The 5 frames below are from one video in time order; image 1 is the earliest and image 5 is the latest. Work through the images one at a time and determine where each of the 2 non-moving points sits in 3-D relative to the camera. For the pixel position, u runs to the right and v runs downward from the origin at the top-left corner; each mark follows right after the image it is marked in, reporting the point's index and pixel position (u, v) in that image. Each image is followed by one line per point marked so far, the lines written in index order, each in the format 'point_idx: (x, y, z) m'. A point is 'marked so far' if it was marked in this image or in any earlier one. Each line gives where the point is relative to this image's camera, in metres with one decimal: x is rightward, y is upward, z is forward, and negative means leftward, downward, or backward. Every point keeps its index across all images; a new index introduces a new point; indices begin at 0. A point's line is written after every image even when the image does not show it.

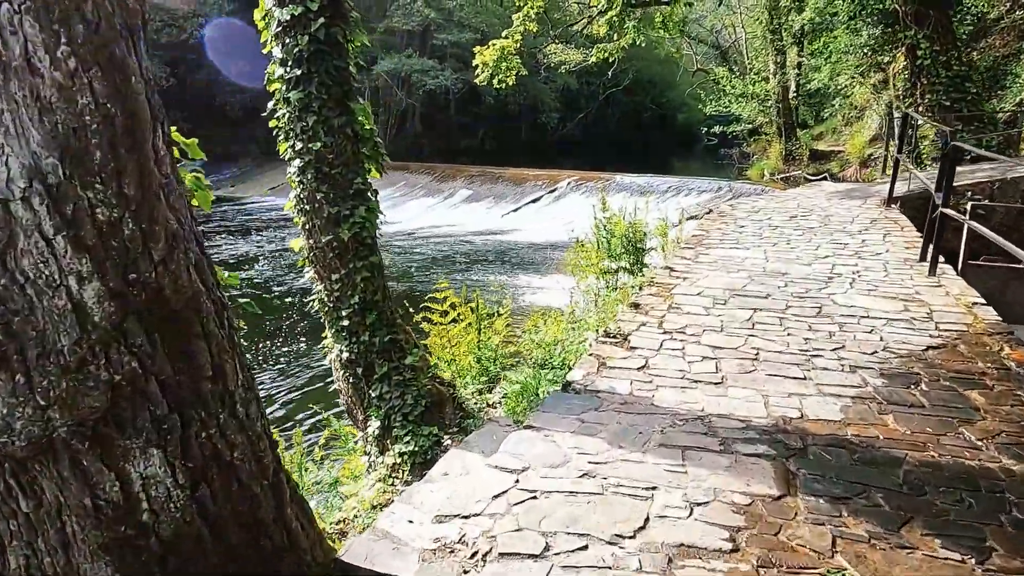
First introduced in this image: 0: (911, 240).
0: (+2.8, +0.3, +4.7) m
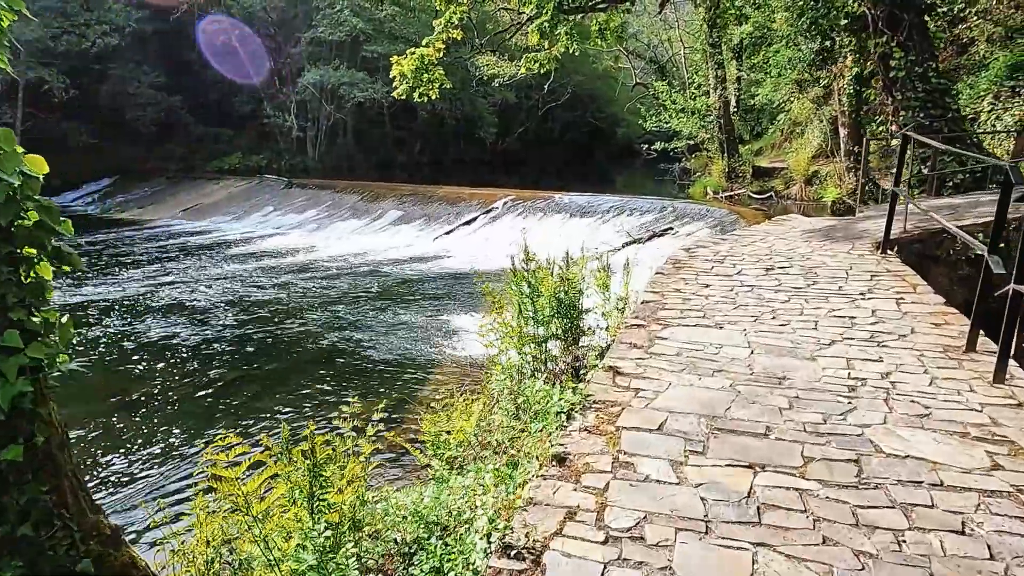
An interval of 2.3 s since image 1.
0: (+2.2, -0.1, +3.4) m
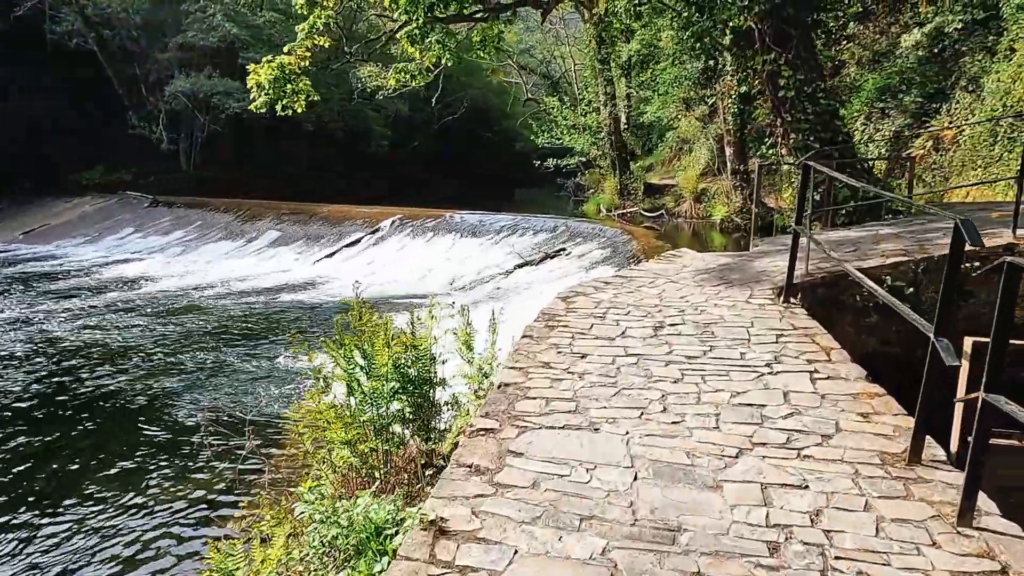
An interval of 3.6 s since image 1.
0: (+1.4, -0.4, +2.7) m
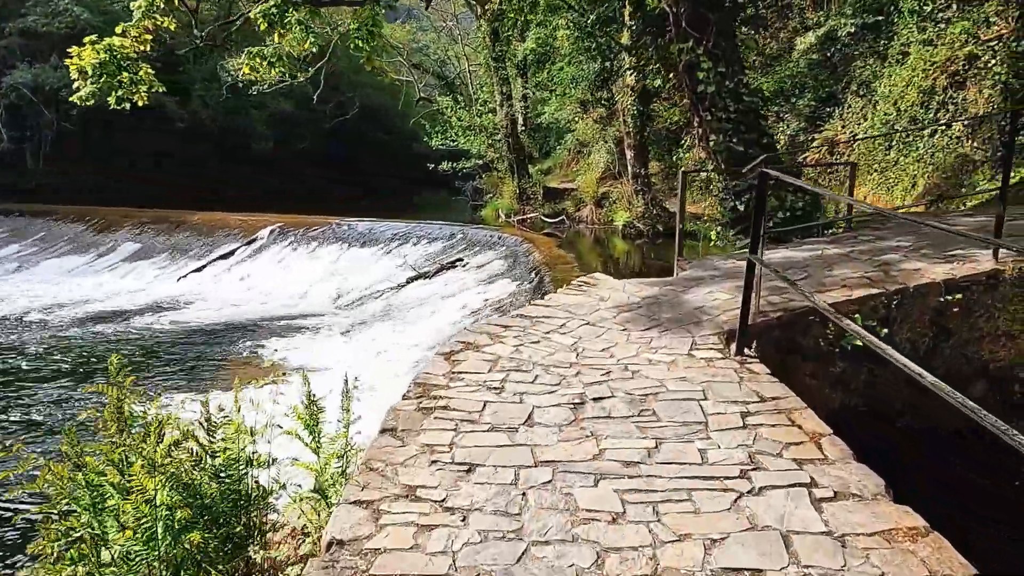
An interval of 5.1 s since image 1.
0: (+1.0, -0.6, +1.8) m
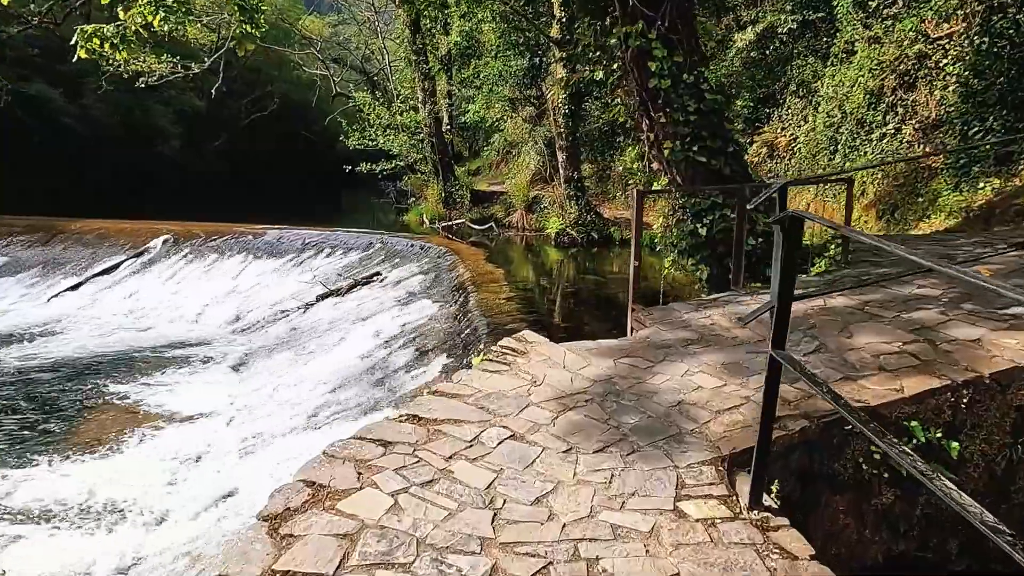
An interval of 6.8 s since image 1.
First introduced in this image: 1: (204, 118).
0: (+0.8, -1.0, +0.6) m
1: (-8.9, +4.6, +17.8) m
